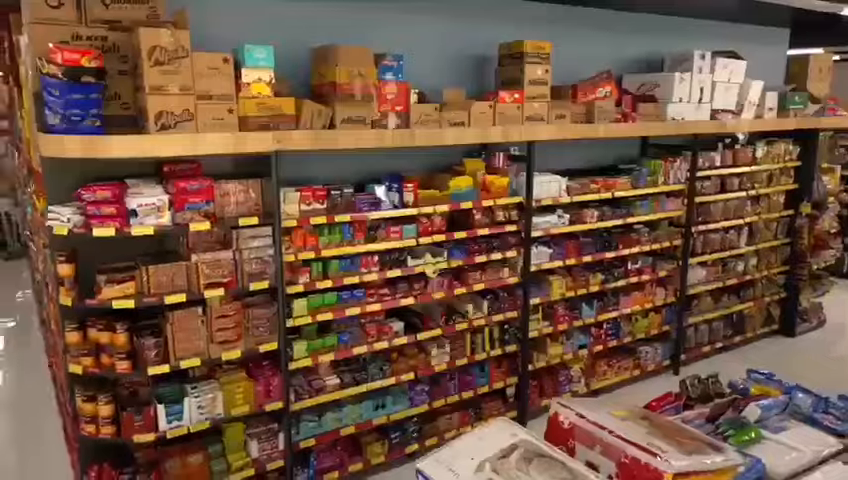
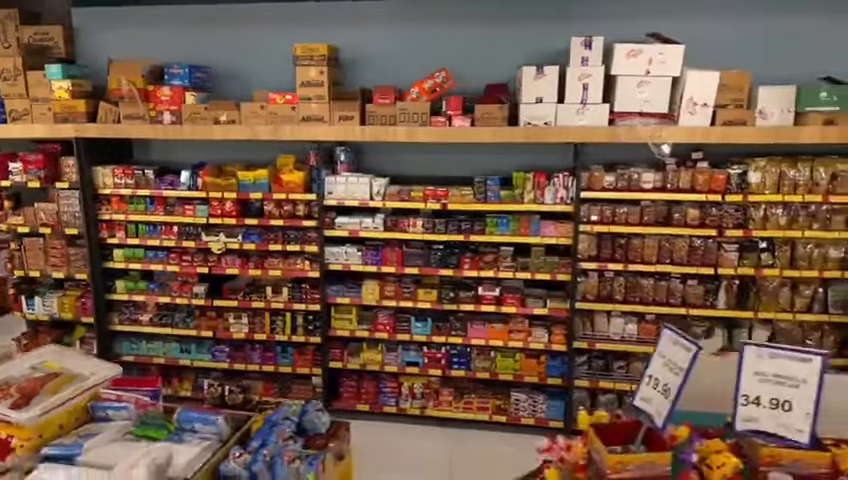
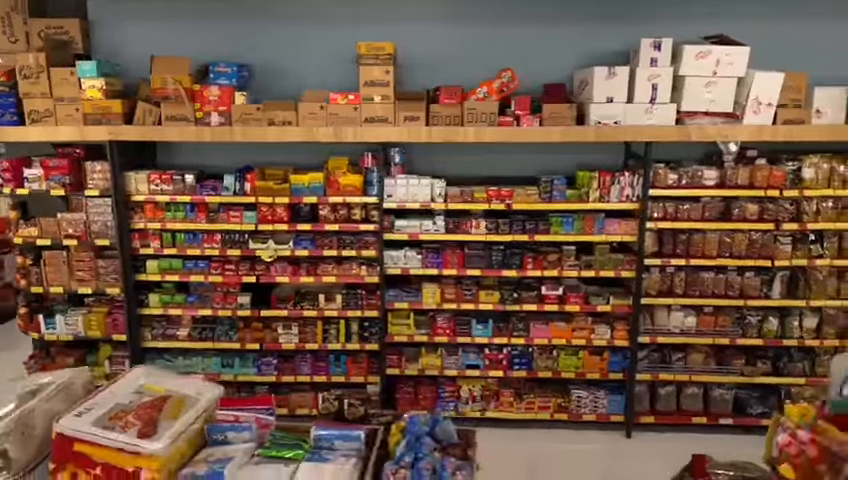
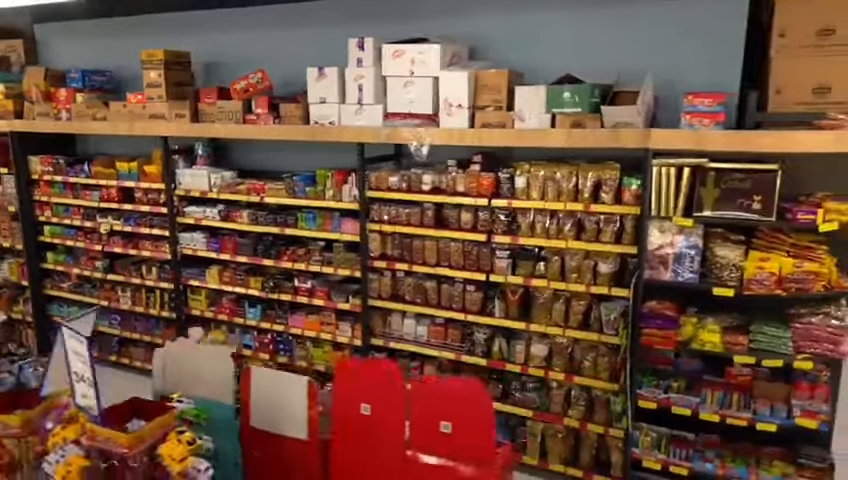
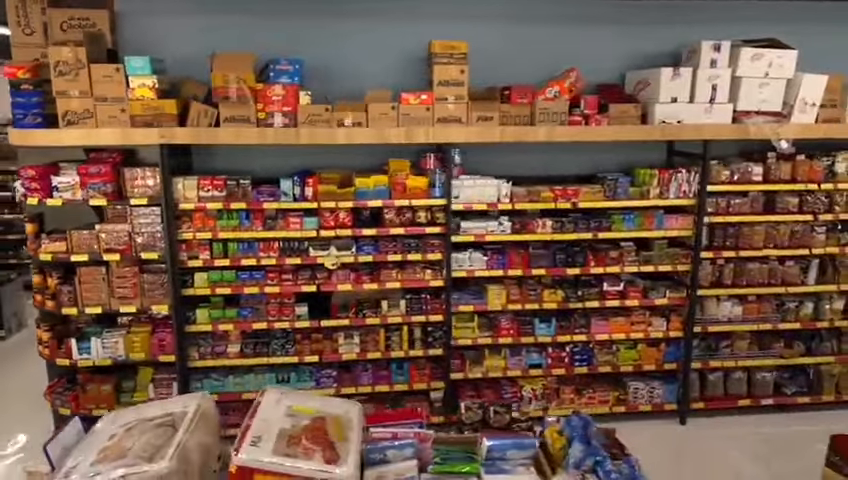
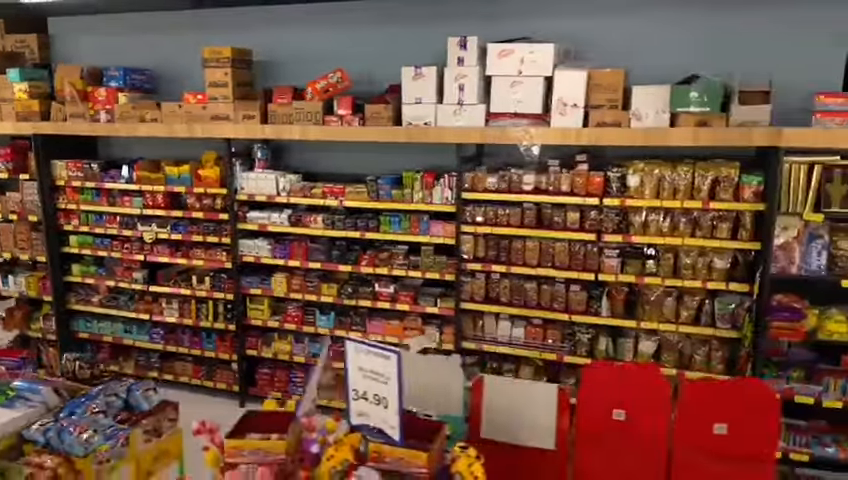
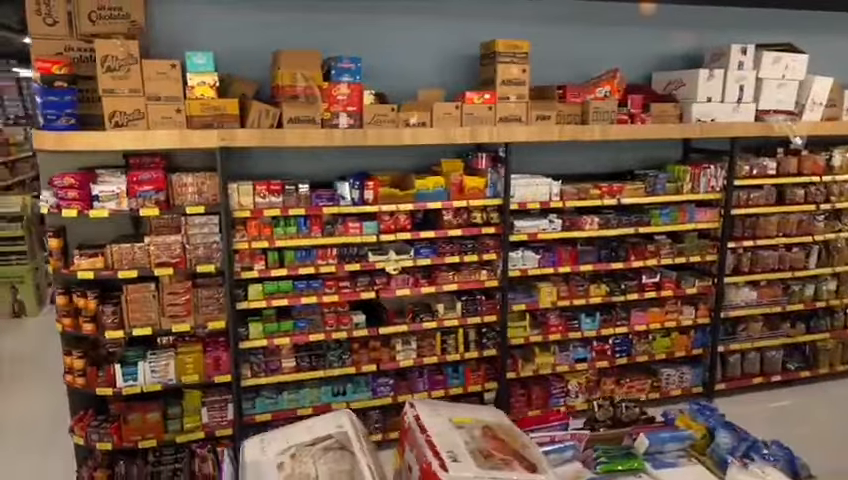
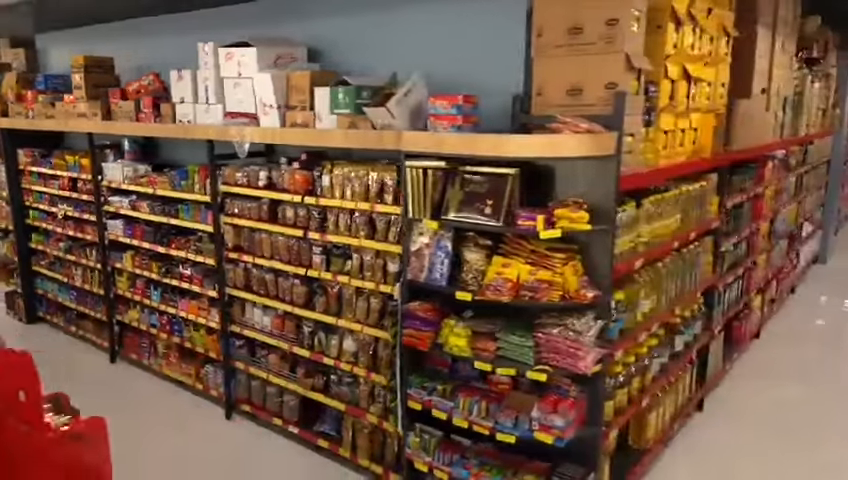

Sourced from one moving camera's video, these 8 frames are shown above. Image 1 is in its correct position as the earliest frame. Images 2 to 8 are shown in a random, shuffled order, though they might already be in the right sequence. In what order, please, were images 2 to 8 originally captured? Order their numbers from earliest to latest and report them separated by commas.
7, 5, 3, 2, 6, 4, 8
